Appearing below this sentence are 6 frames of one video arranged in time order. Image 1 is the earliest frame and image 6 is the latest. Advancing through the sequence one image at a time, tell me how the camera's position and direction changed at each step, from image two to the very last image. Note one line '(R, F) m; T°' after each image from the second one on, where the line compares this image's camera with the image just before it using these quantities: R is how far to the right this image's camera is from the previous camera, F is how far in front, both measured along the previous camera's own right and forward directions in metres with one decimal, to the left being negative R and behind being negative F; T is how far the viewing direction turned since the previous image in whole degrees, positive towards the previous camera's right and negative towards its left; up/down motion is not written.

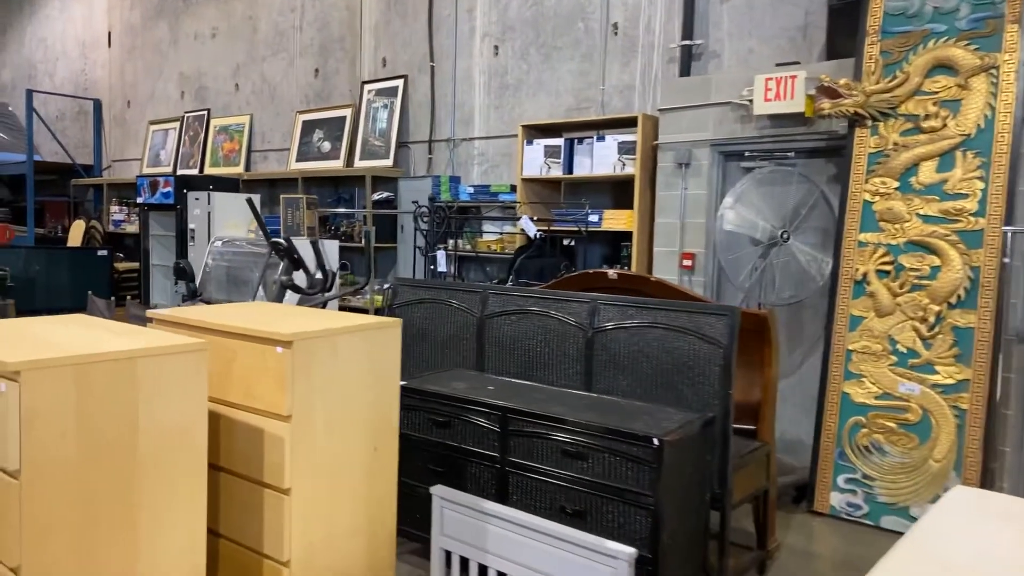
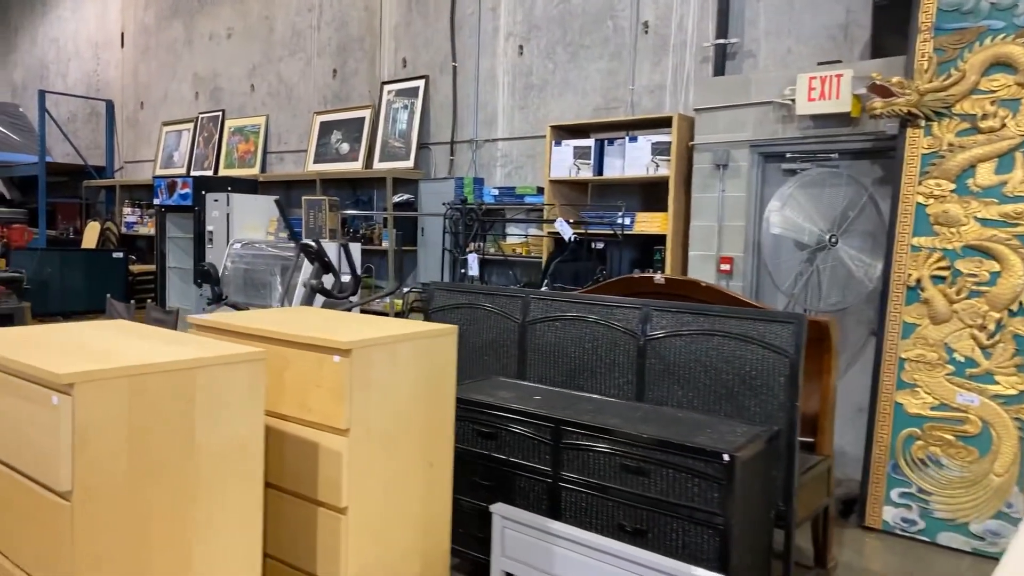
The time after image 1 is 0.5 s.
(-0.2, +0.1) m; 0°
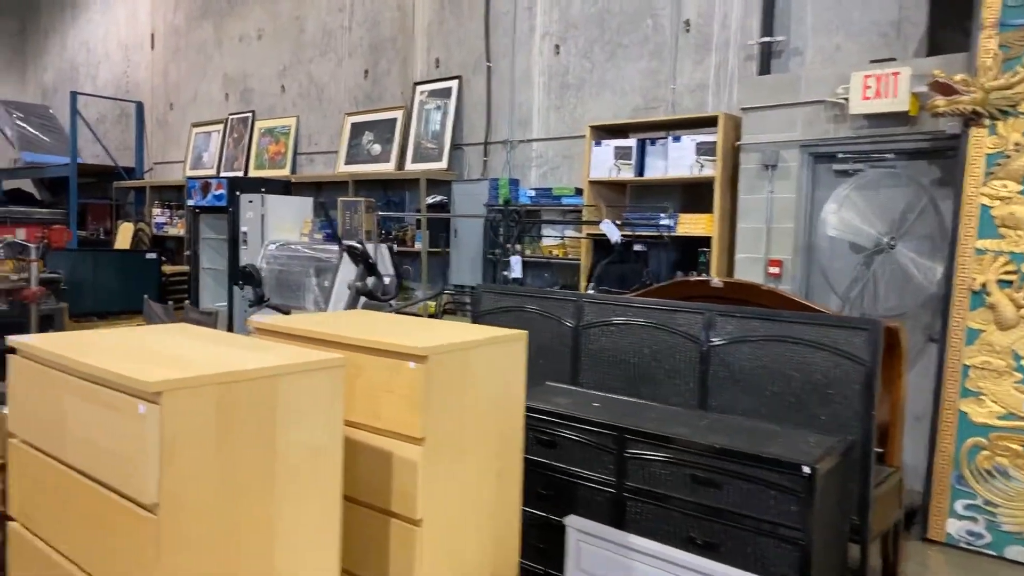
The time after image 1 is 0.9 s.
(-0.2, +0.1) m; -1°
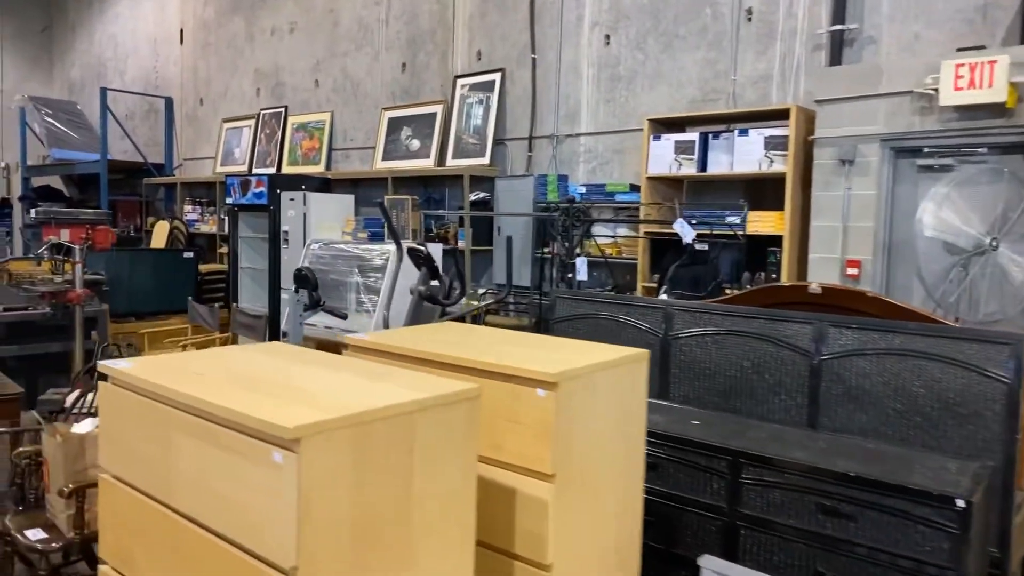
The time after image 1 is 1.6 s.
(-0.3, +0.2) m; -1°
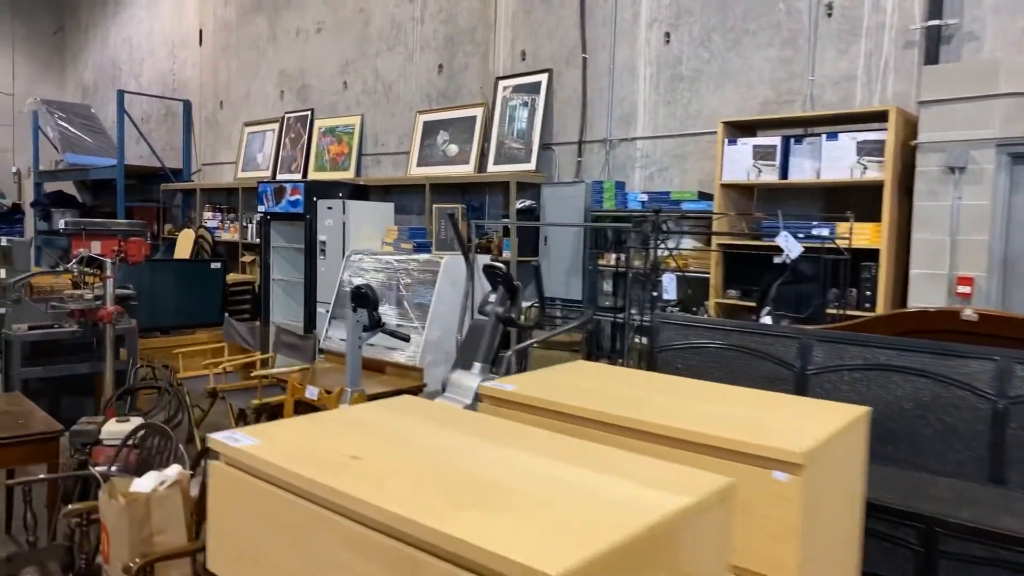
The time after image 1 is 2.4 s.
(-0.4, +0.4) m; 0°
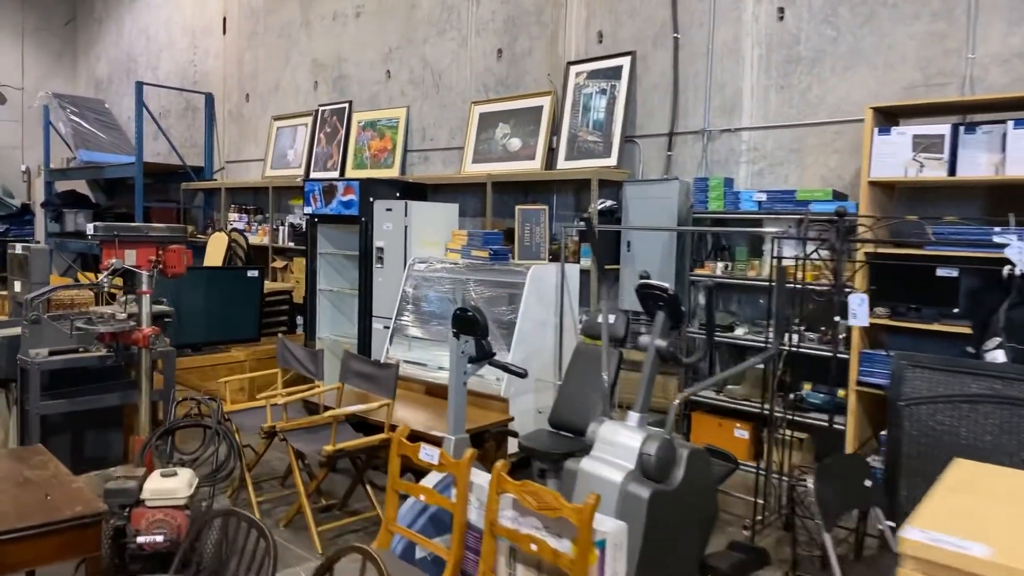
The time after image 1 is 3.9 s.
(-0.5, +0.7) m; 0°
